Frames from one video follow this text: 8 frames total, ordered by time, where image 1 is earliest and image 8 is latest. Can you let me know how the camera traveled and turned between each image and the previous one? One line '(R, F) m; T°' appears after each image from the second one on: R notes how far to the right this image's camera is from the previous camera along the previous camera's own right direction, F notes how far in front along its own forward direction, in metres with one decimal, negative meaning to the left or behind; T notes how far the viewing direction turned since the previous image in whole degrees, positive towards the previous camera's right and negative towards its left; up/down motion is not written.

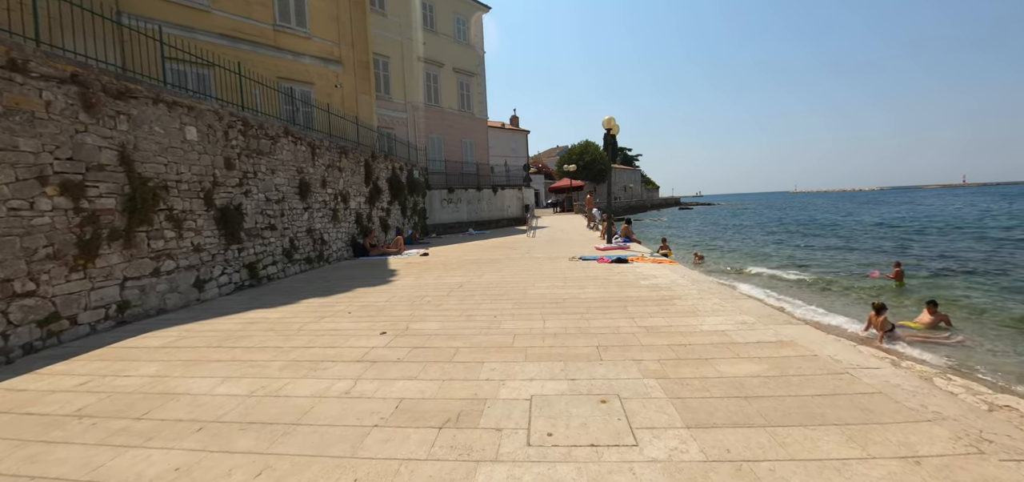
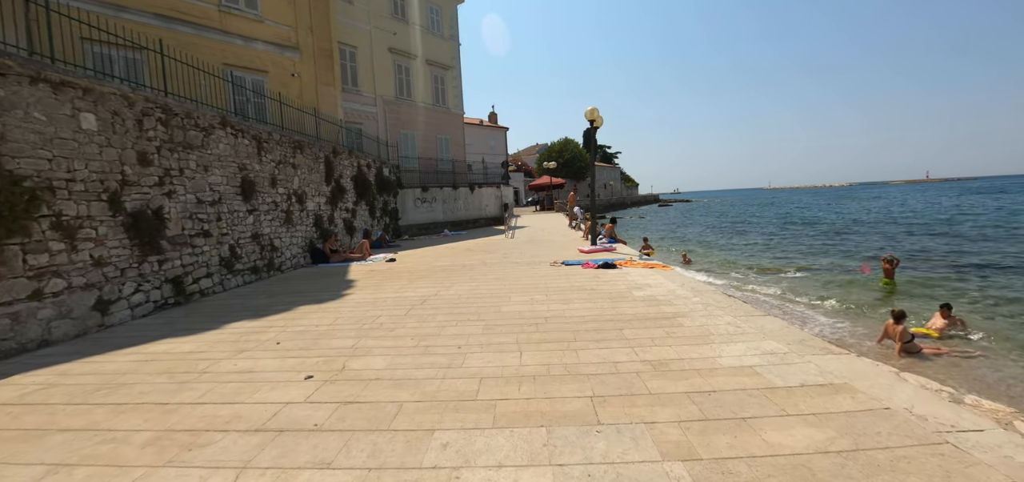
(+0.2, +1.1) m; +3°
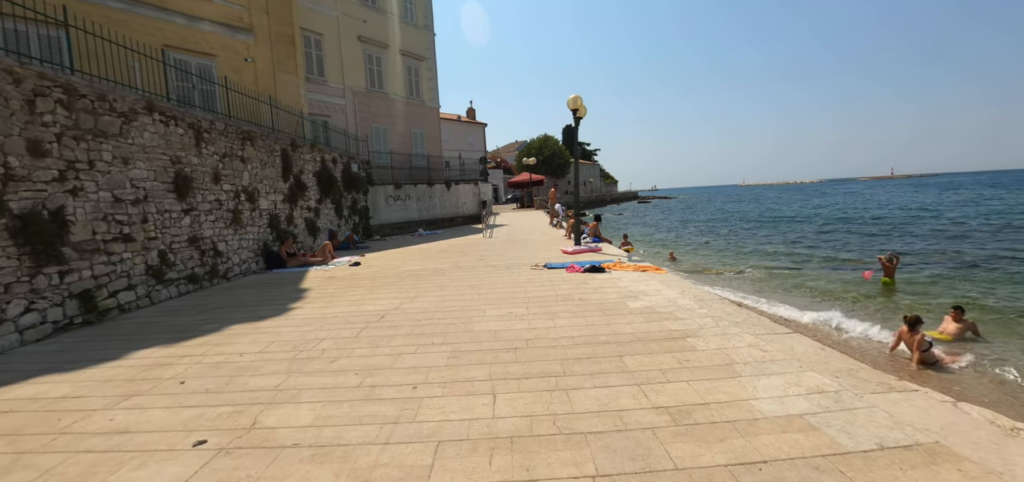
(+0.1, +1.0) m; +3°
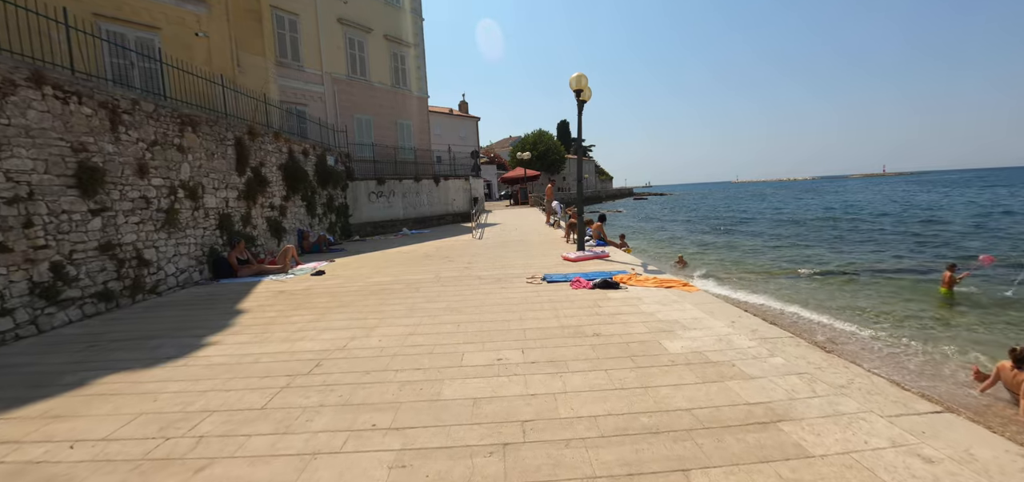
(0.0, +1.6) m; +1°
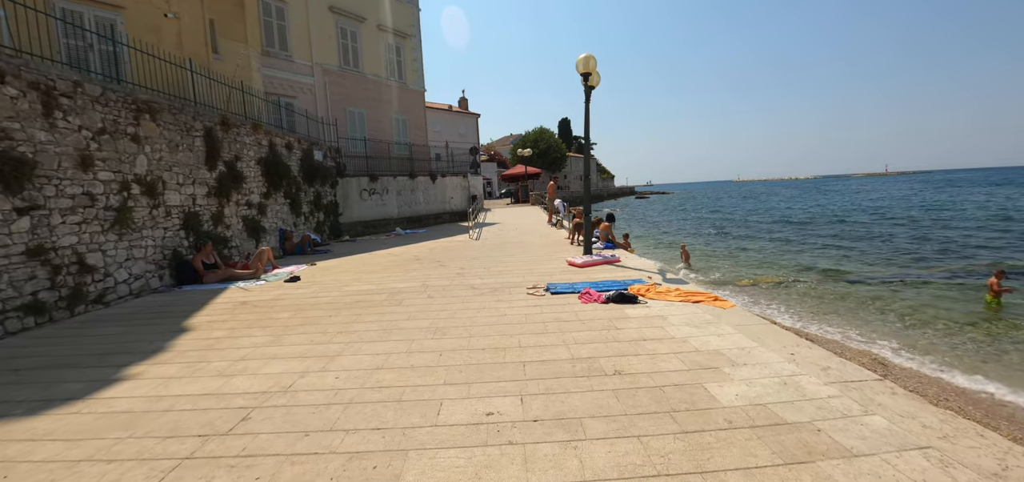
(0.0, +1.0) m; 0°
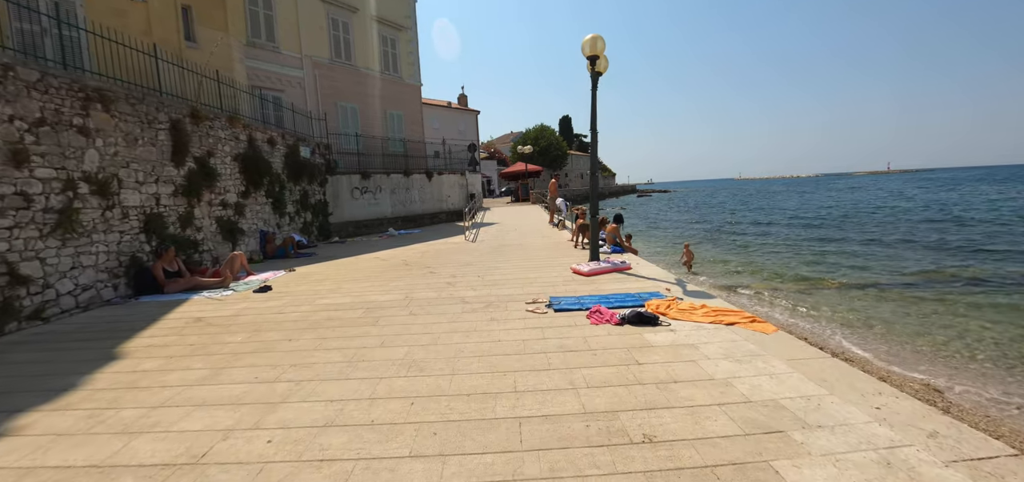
(+0.1, +0.9) m; 0°
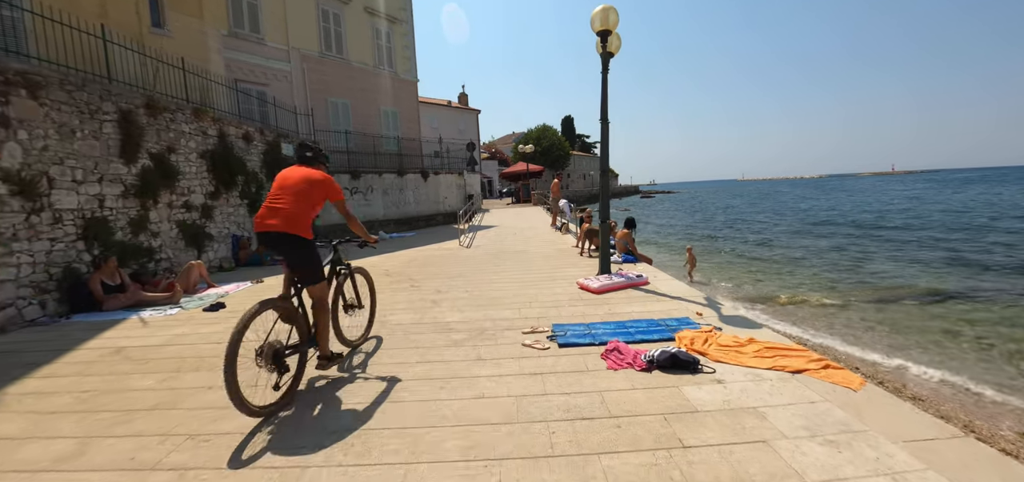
(+0.1, +1.1) m; 0°
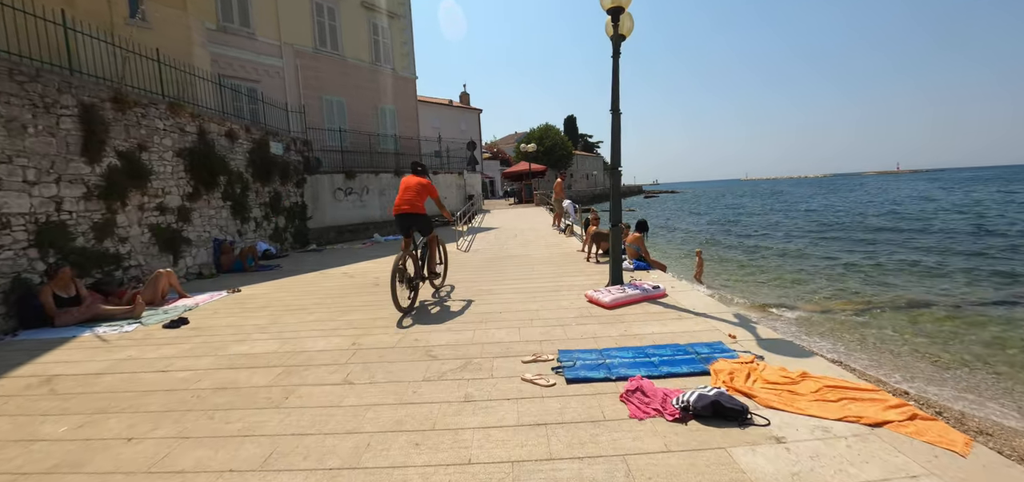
(0.0, +0.7) m; 0°
